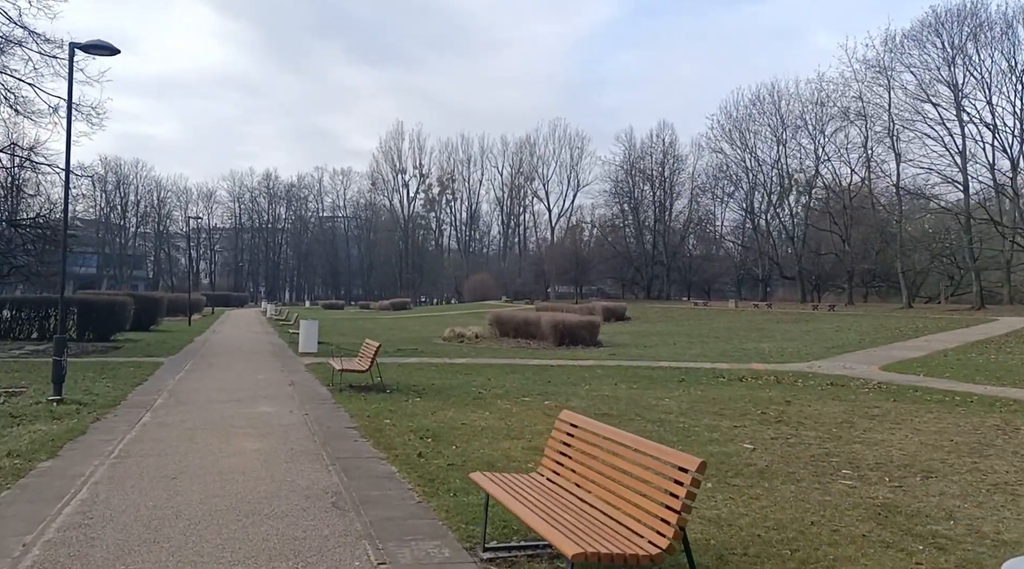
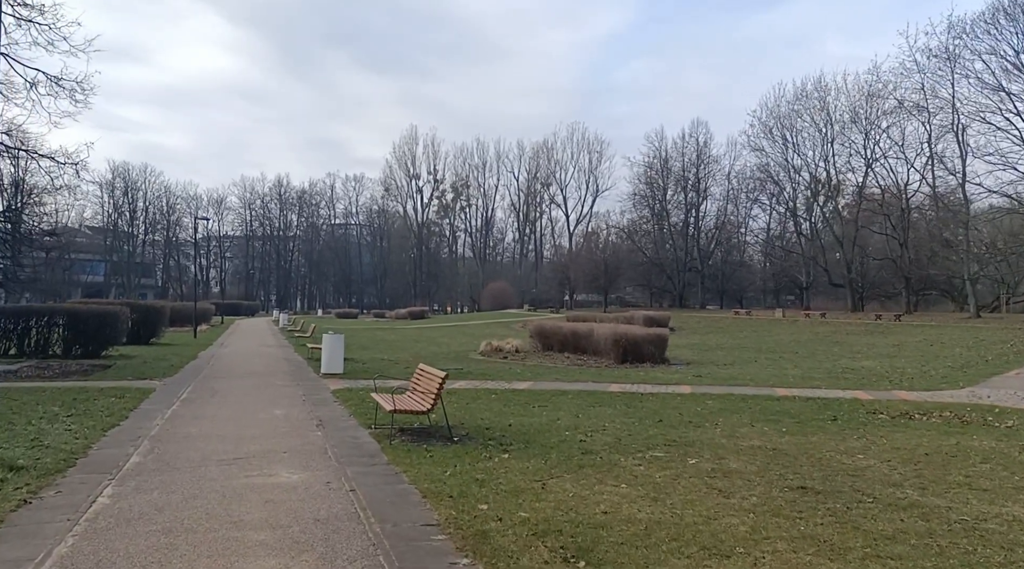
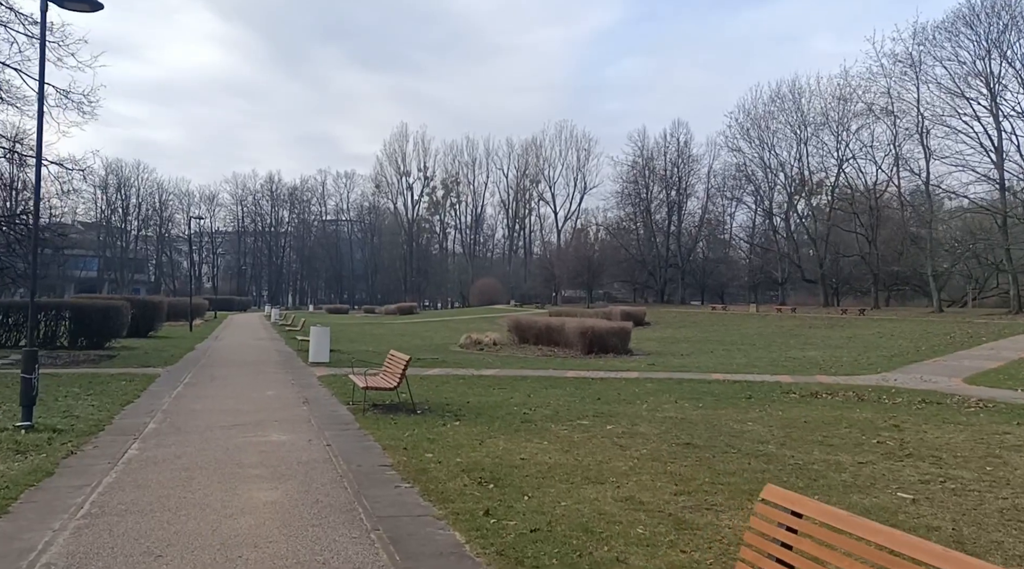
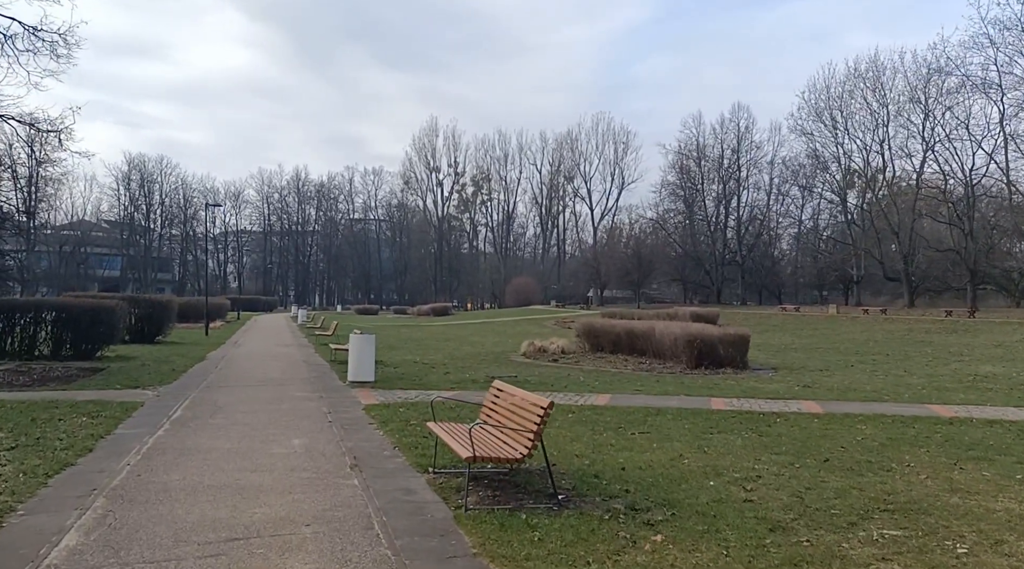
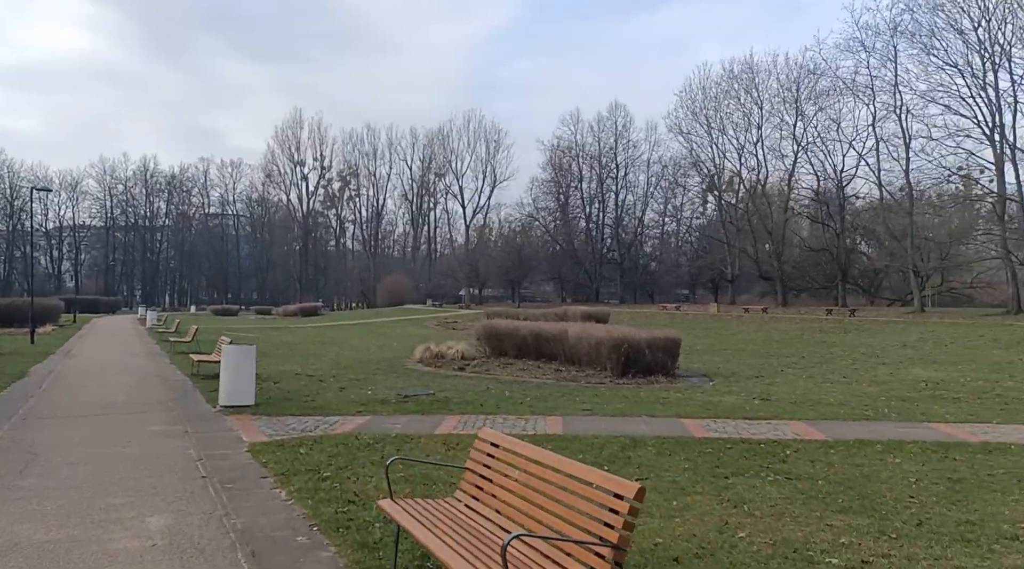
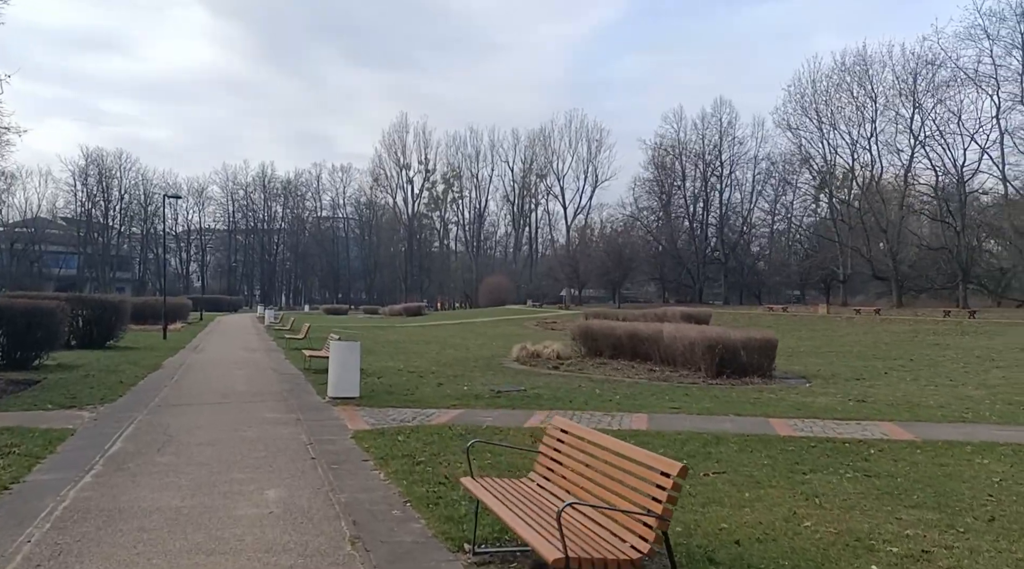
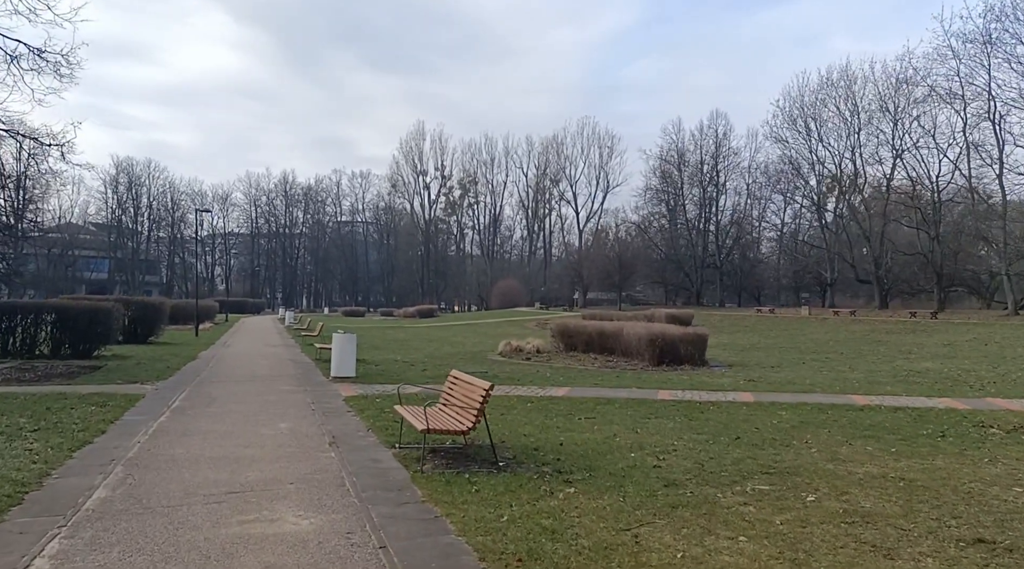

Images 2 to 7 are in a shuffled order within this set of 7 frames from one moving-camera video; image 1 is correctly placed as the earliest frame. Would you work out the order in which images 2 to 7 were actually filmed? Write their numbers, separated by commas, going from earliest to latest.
3, 2, 7, 4, 6, 5
